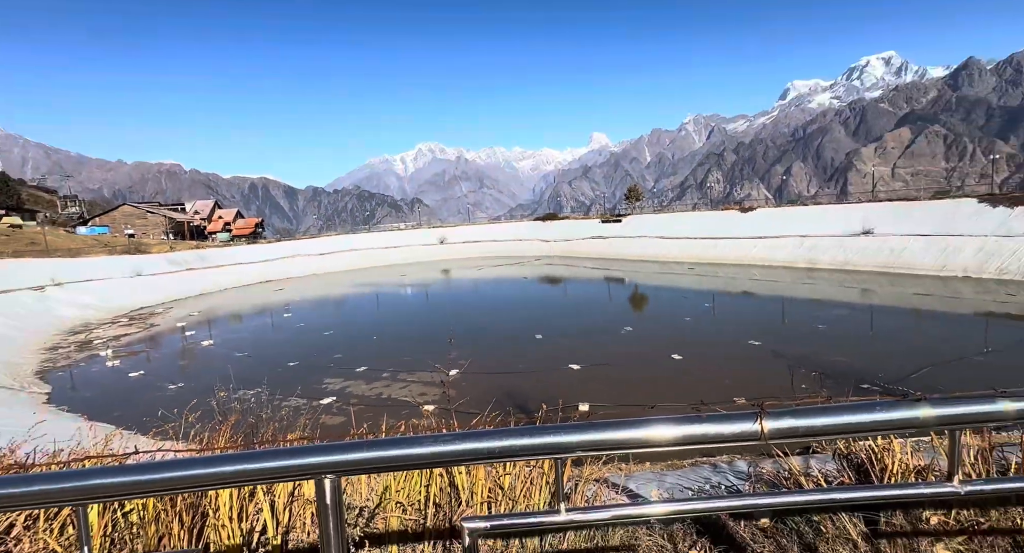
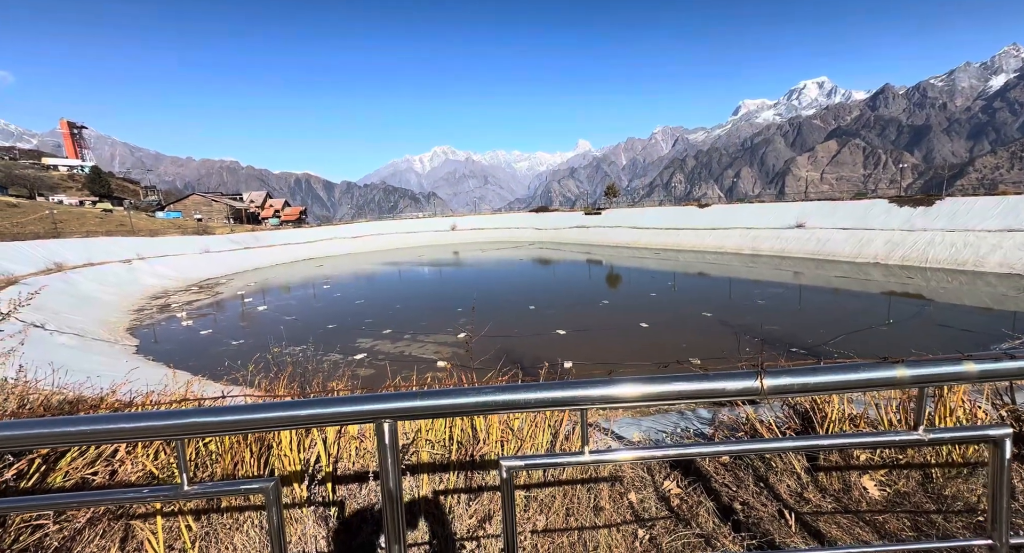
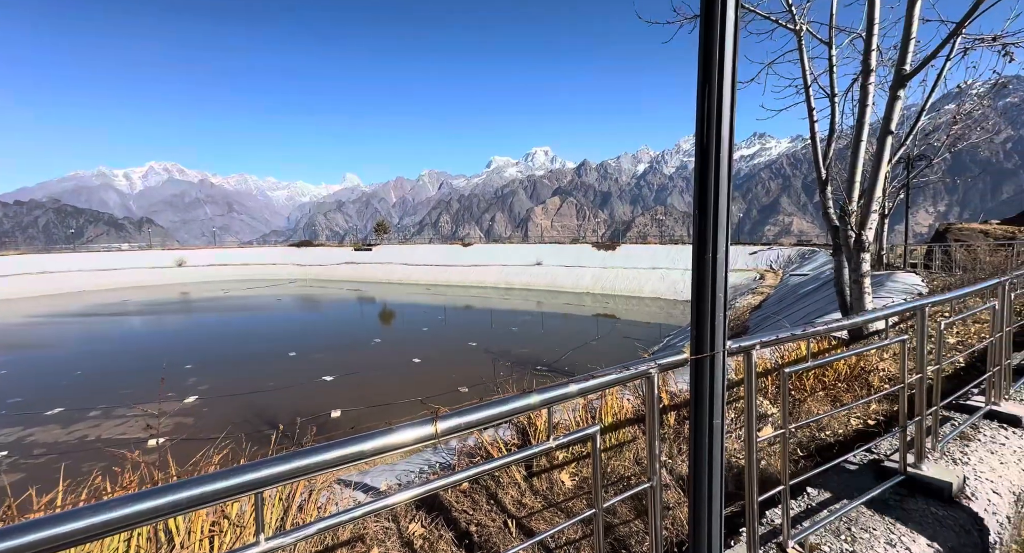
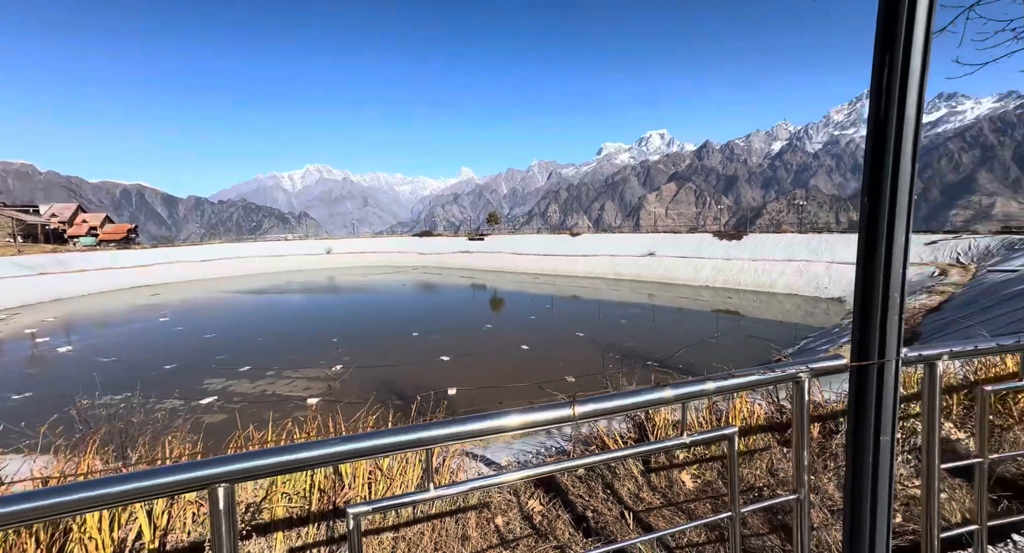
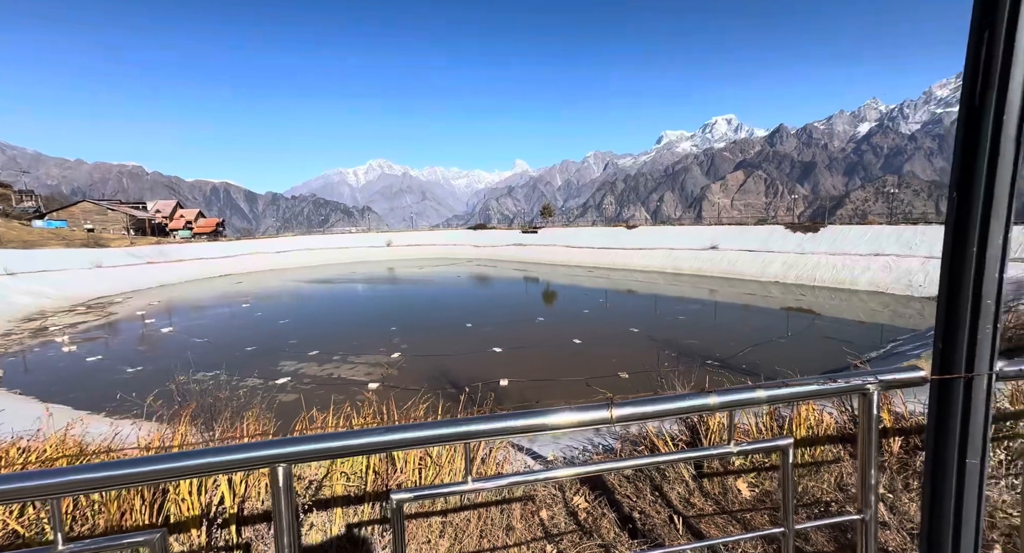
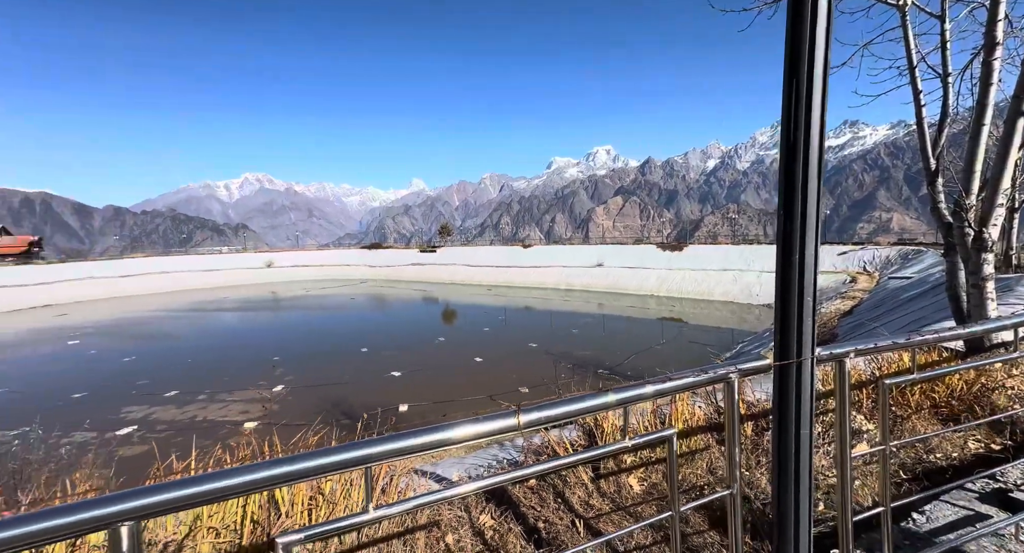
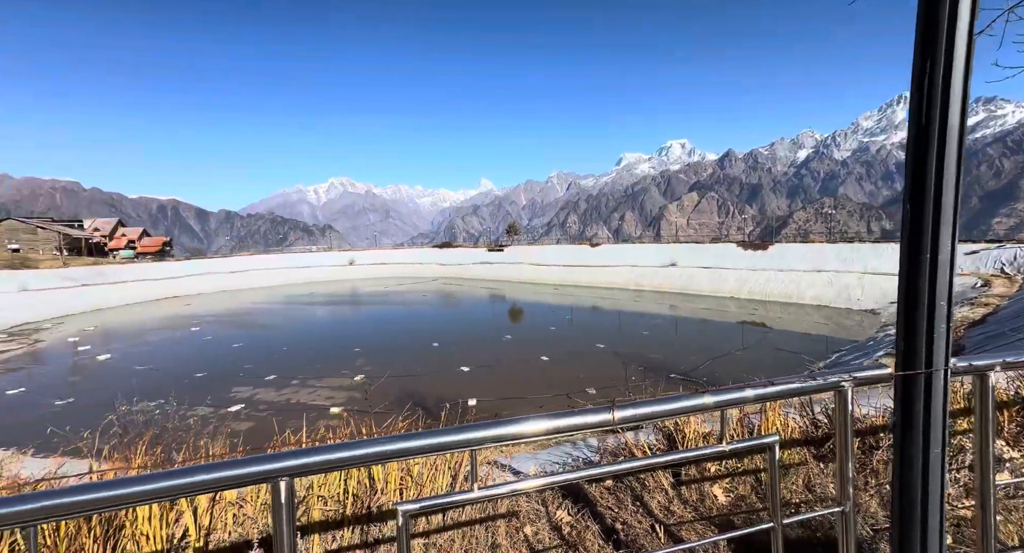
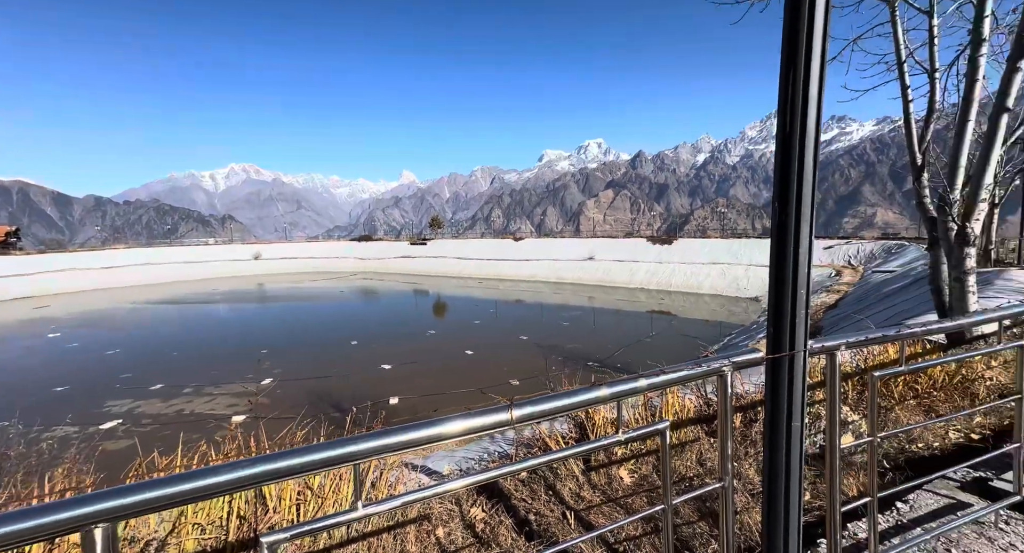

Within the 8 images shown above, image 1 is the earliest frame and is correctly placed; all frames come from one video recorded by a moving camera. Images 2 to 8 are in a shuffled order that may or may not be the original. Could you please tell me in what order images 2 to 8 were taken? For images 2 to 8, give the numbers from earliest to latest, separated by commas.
2, 5, 4, 8, 3, 6, 7
